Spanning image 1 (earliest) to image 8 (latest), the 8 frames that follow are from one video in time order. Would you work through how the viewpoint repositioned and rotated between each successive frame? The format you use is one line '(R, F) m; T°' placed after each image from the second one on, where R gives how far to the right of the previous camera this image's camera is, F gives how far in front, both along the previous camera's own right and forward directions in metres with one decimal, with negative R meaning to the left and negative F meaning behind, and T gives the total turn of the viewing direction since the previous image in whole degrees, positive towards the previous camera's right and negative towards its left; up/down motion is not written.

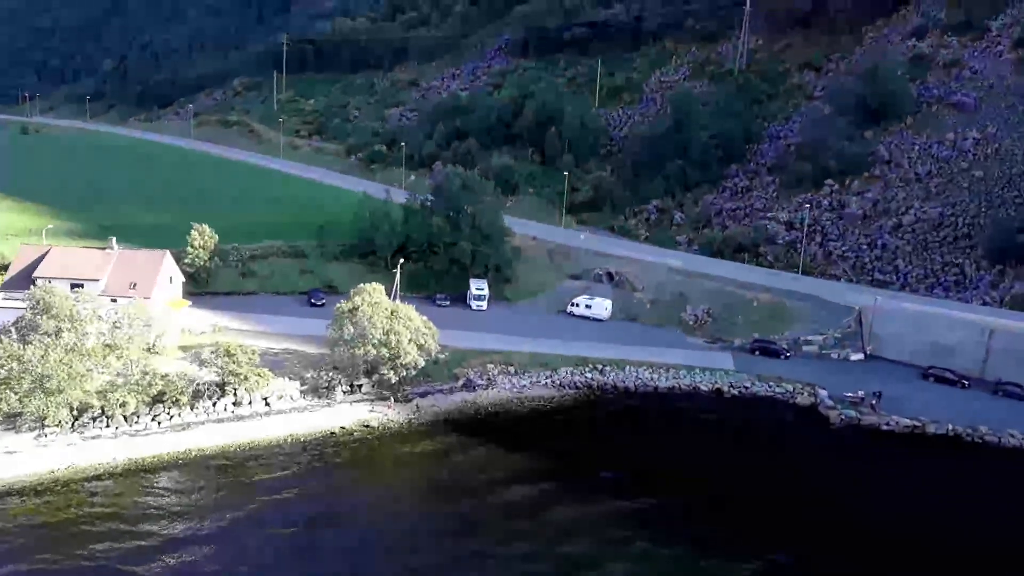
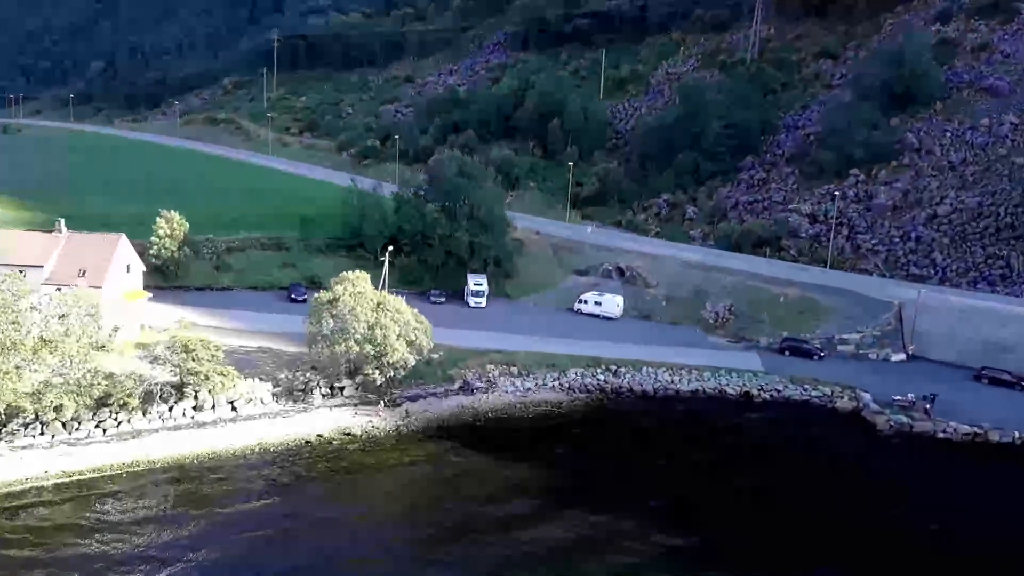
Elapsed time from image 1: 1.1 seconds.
(-0.1, +5.5) m; 0°
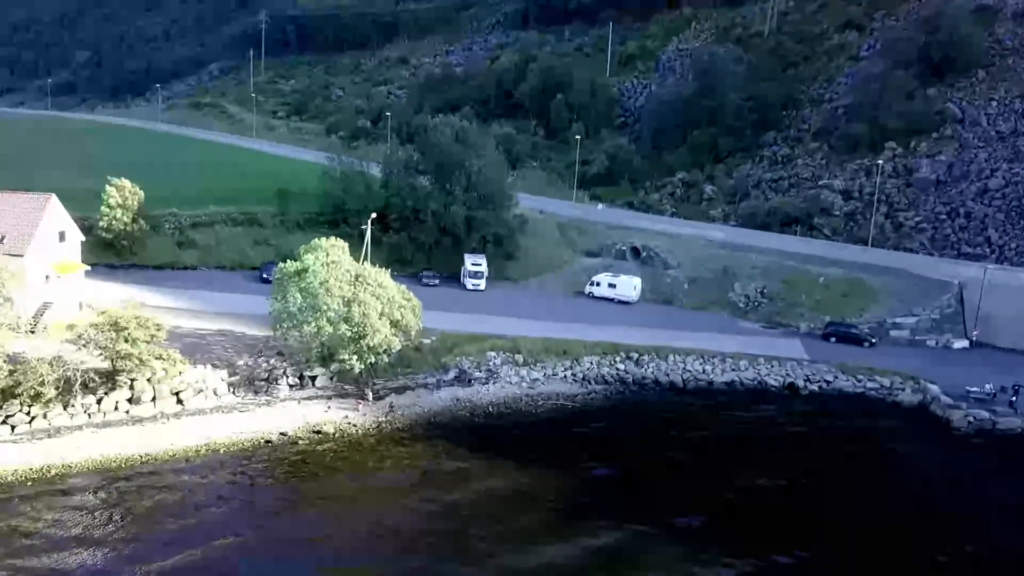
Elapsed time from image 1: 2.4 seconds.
(-0.2, +6.5) m; 0°
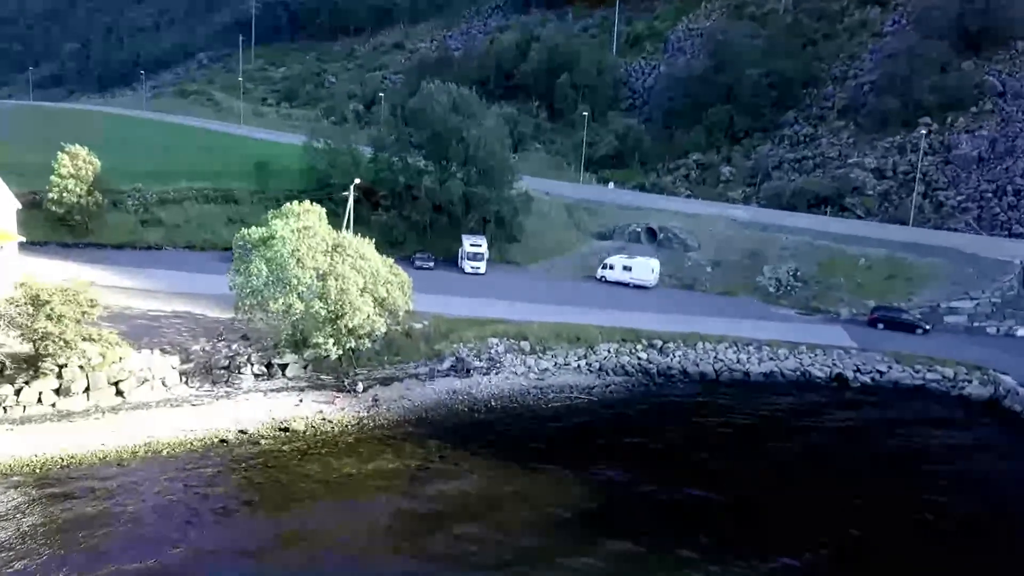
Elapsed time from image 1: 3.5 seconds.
(-0.2, +5.0) m; 0°
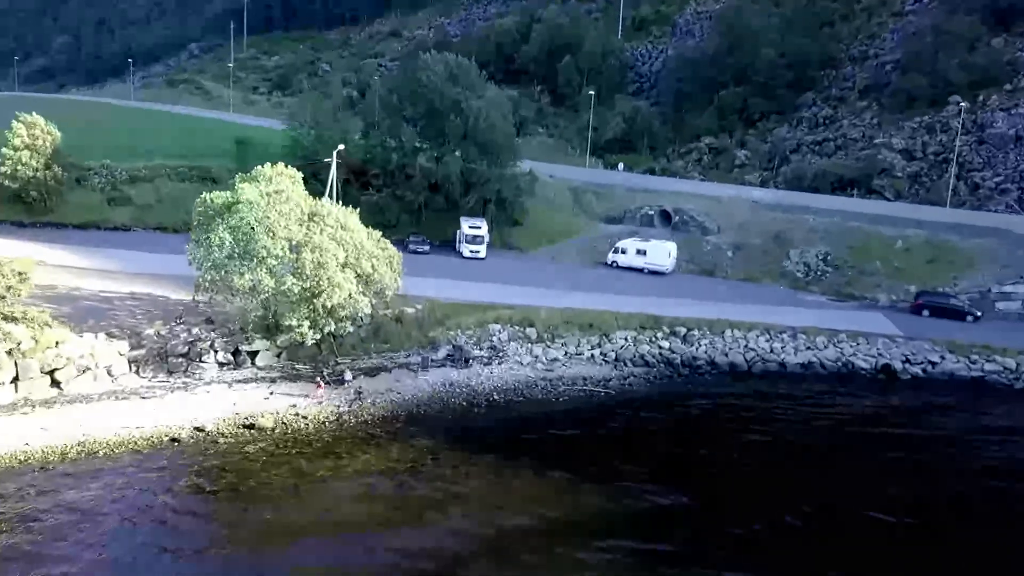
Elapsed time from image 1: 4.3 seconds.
(-0.1, +3.8) m; 0°
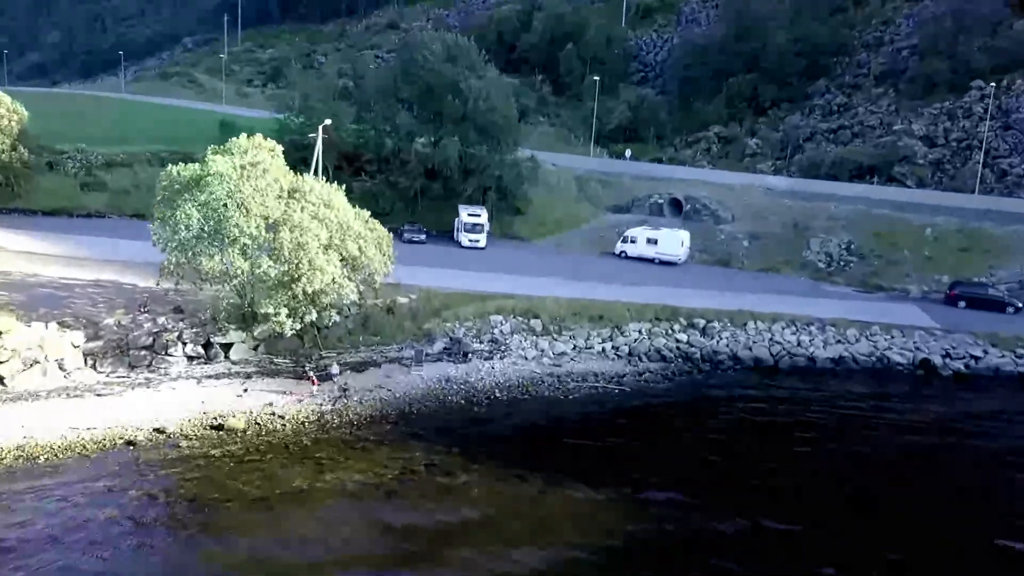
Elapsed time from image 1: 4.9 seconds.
(-0.1, +2.5) m; 0°
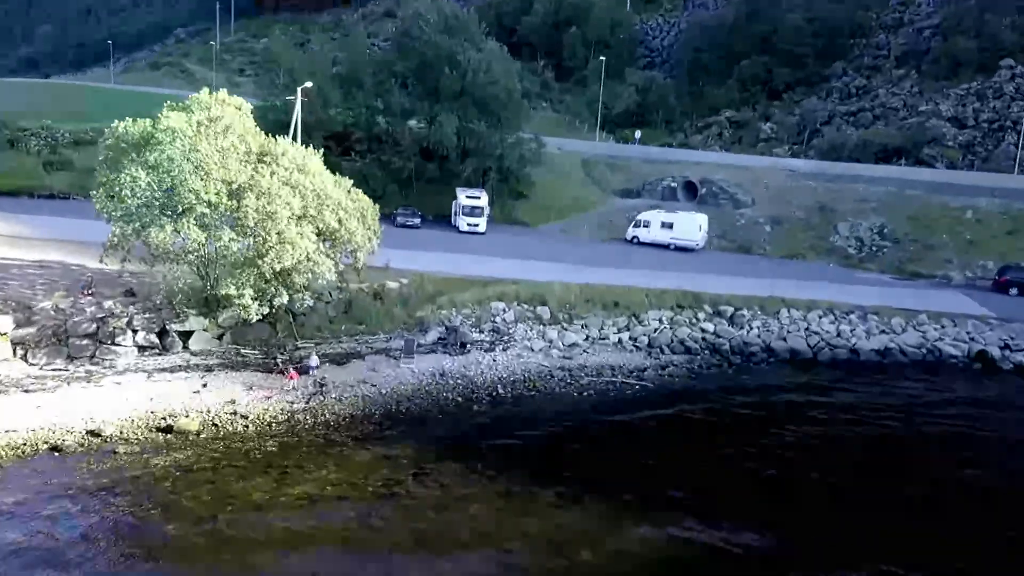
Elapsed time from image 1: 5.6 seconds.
(-0.1, +3.0) m; 0°
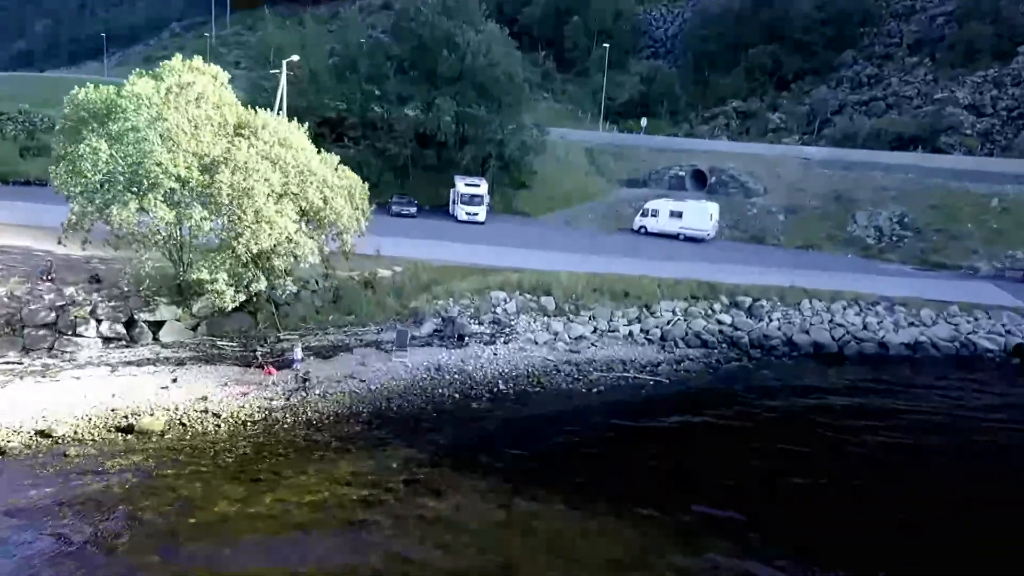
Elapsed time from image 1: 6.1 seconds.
(0.0, +1.7) m; 0°
